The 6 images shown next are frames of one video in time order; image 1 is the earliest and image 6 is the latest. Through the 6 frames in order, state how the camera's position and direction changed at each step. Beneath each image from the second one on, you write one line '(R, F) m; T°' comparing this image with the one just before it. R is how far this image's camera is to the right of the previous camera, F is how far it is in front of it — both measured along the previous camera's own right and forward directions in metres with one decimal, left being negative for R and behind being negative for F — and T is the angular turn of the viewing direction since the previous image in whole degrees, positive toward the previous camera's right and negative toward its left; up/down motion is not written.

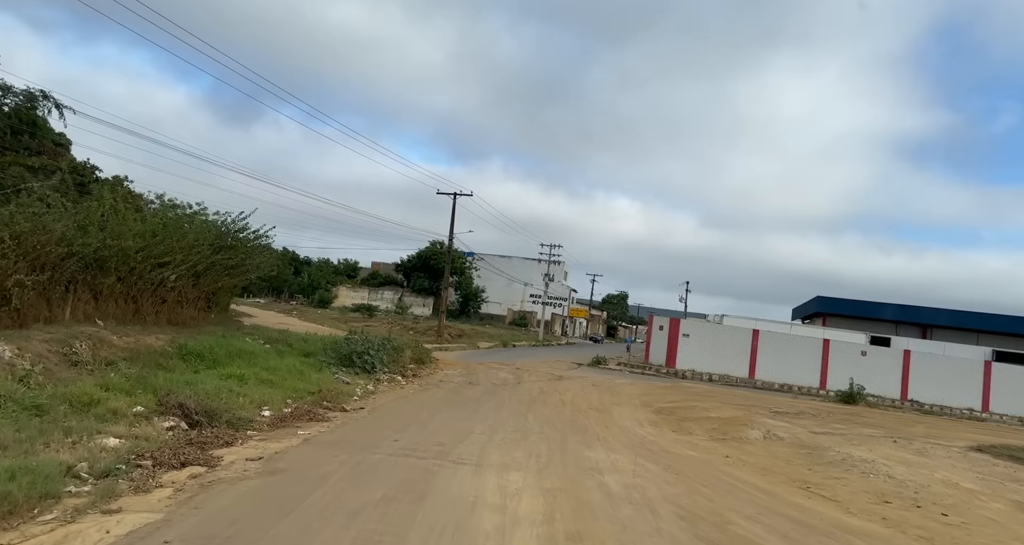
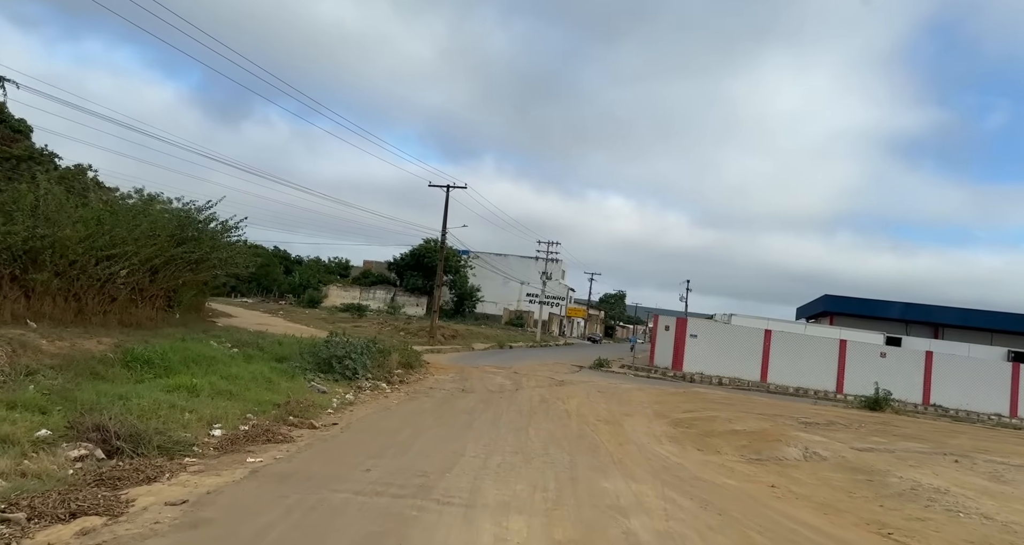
(-0.1, +2.0) m; 0°
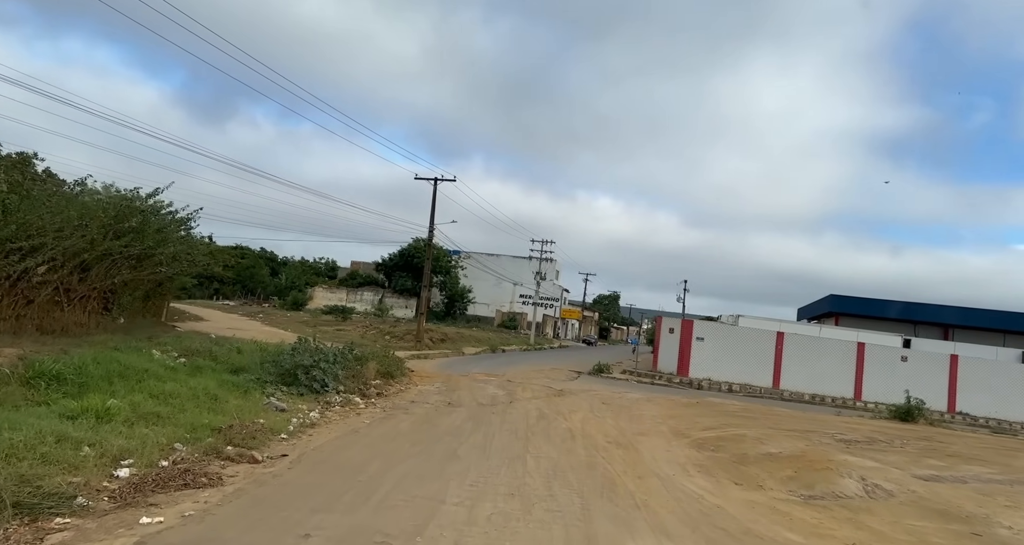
(0.0, +2.3) m; +1°
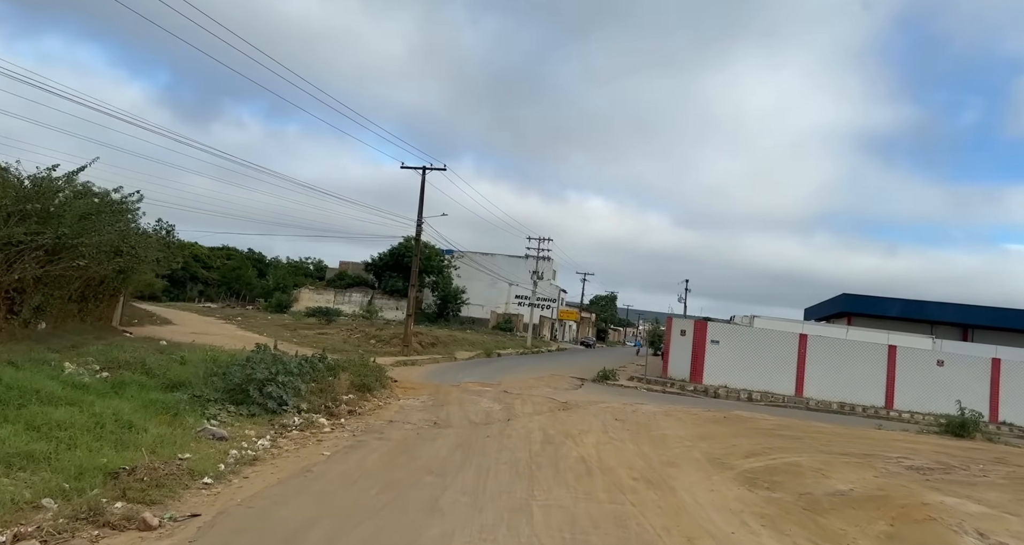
(-0.1, +2.7) m; 0°
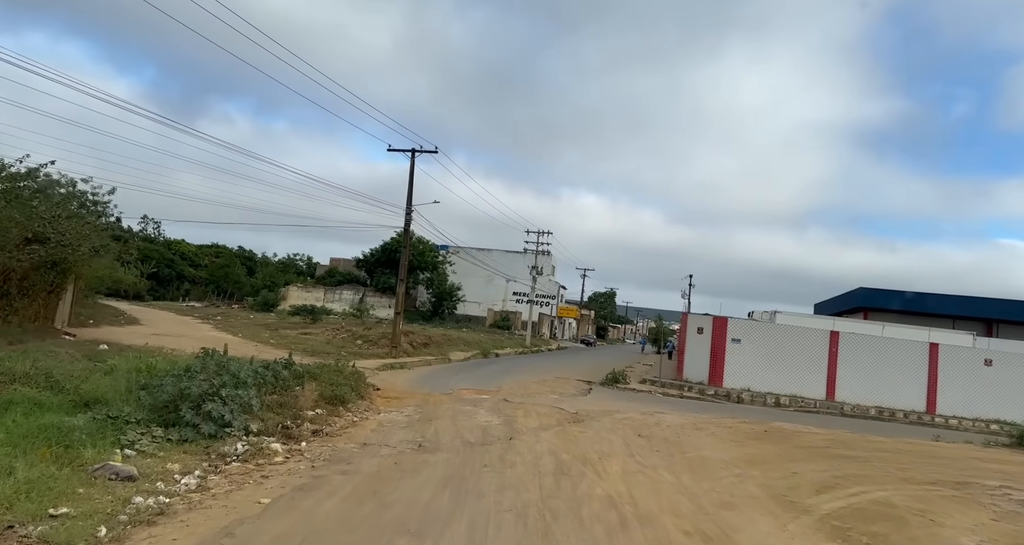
(-0.1, +2.6) m; 0°
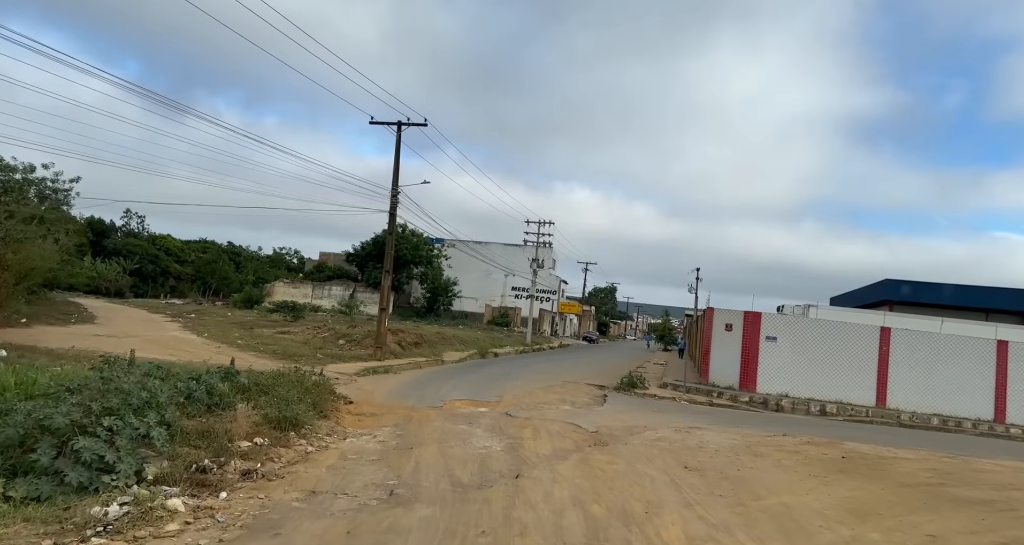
(-0.1, +3.2) m; 0°
